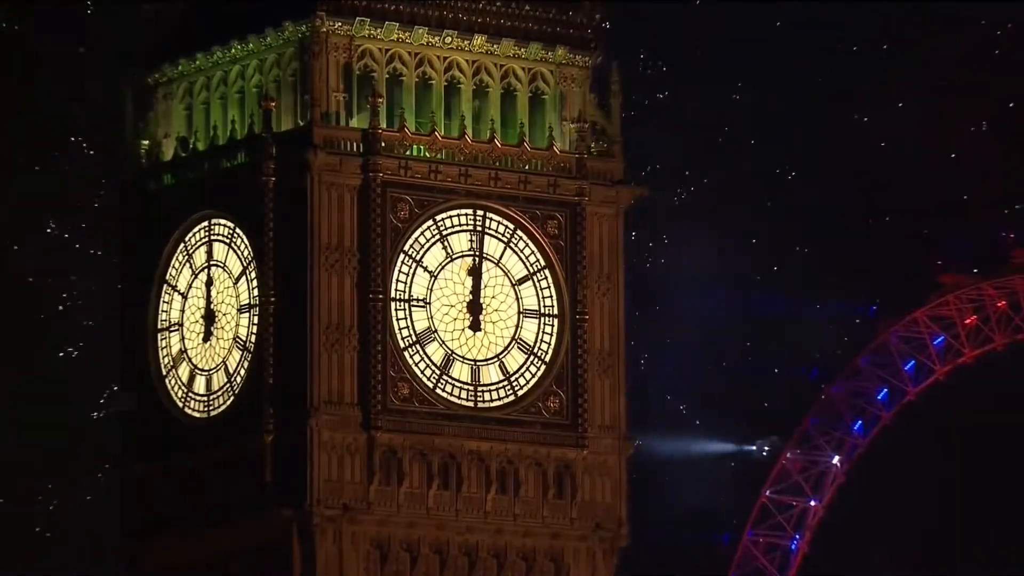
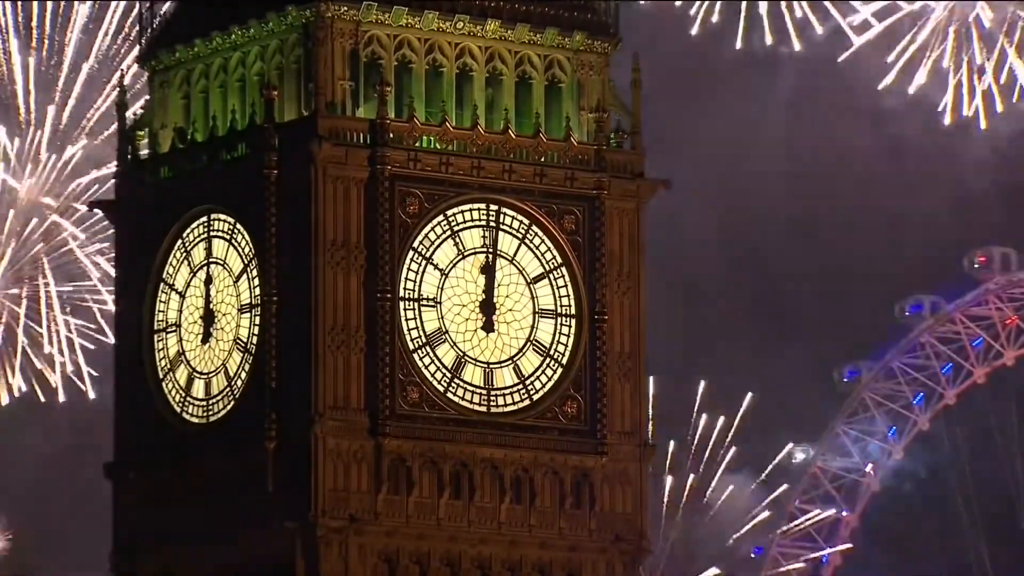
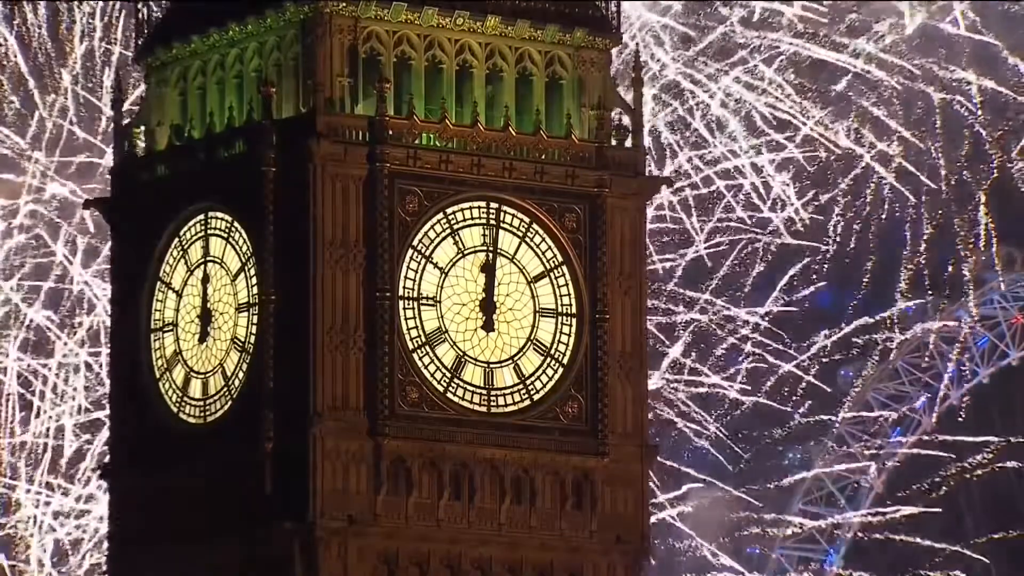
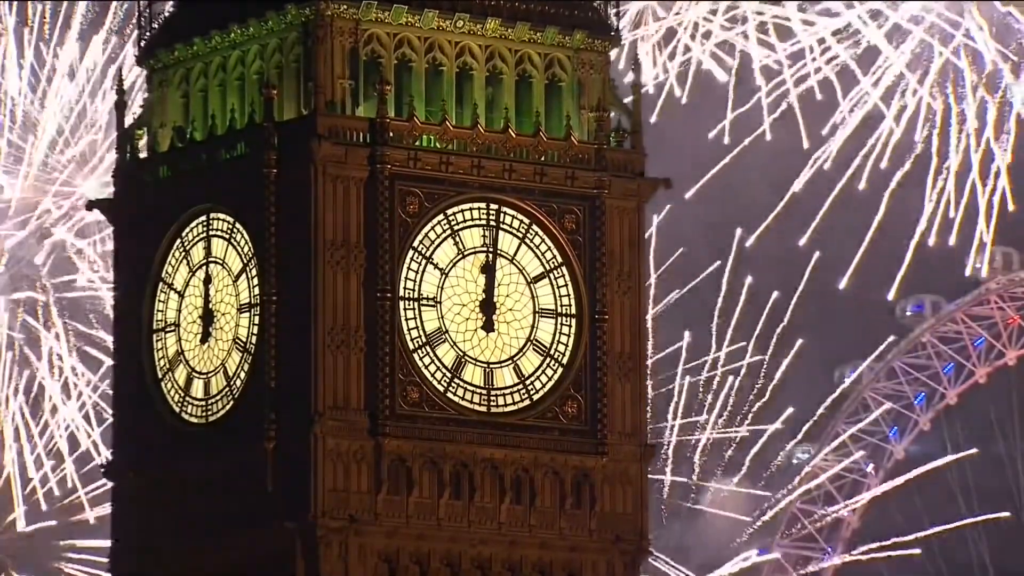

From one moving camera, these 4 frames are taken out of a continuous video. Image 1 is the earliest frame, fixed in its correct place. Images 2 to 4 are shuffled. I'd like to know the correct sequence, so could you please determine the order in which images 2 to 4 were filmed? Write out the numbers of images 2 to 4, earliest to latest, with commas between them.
2, 4, 3
